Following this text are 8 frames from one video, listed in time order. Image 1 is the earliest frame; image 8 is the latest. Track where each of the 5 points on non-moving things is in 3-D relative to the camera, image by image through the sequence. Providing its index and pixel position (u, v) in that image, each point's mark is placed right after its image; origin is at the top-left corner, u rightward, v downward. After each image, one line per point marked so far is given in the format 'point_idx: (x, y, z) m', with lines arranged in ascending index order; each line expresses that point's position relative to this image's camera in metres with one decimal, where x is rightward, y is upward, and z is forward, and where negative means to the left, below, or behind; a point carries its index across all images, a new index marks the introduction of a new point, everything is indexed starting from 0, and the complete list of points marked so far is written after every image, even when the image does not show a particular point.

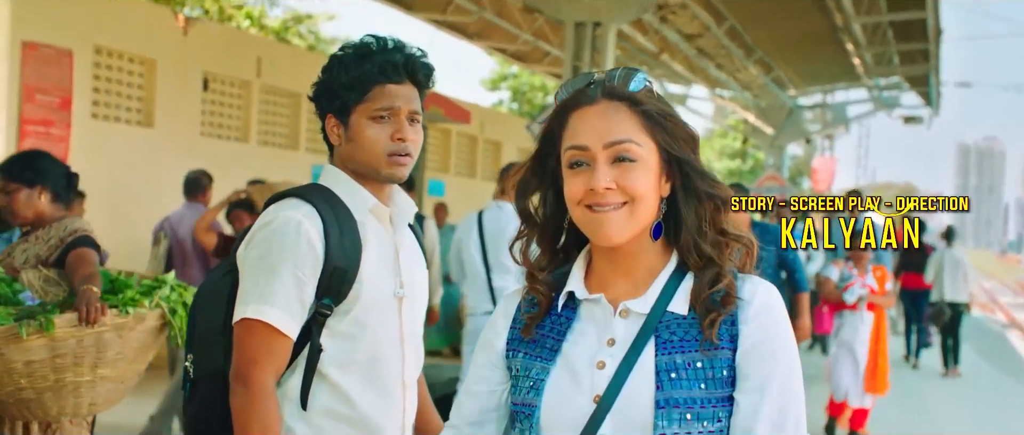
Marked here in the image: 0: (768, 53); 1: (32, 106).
0: (+4.2, +2.7, +15.6) m
1: (-3.6, +0.8, +7.3) m
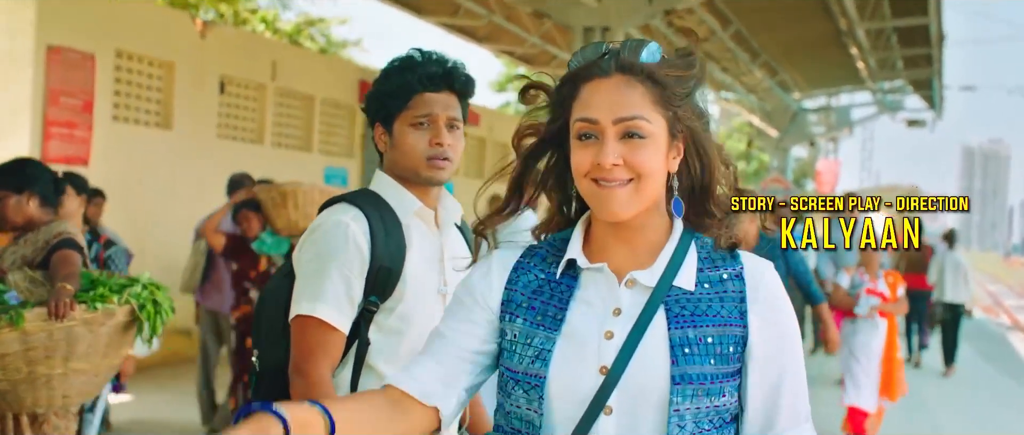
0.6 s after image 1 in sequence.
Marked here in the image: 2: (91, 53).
0: (+4.3, +2.7, +15.8) m
1: (-3.5, +0.8, +7.5) m
2: (-3.4, +1.3, +7.8) m
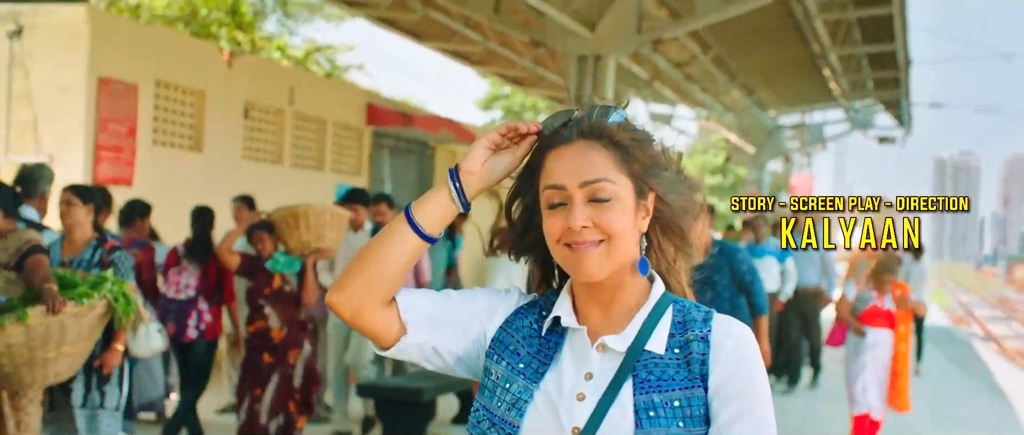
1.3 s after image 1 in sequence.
0: (+4.1, +2.4, +16.7) m
1: (-3.5, +0.7, +8.2) m
2: (-3.4, +1.2, +8.5) m
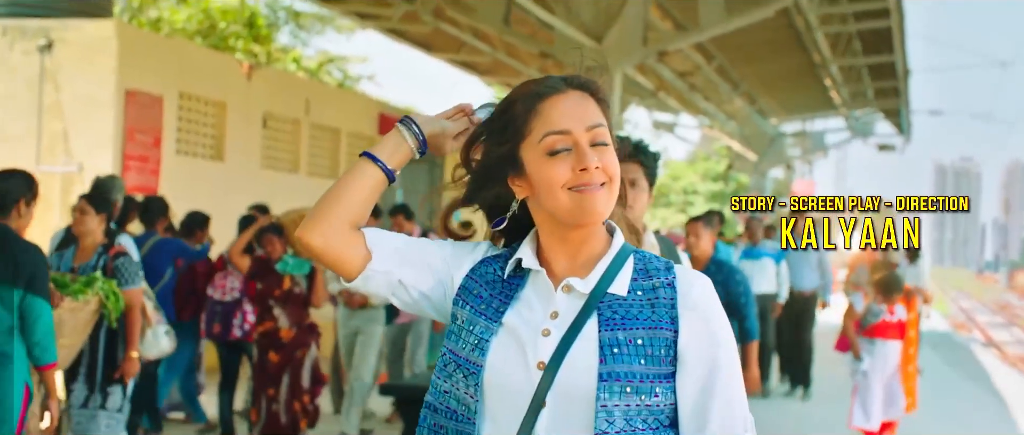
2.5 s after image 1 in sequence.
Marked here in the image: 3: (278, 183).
0: (+4.3, +2.3, +17.0) m
1: (-3.4, +0.6, +8.5) m
2: (-3.2, +1.1, +8.8) m
3: (-2.6, +0.4, +10.8) m
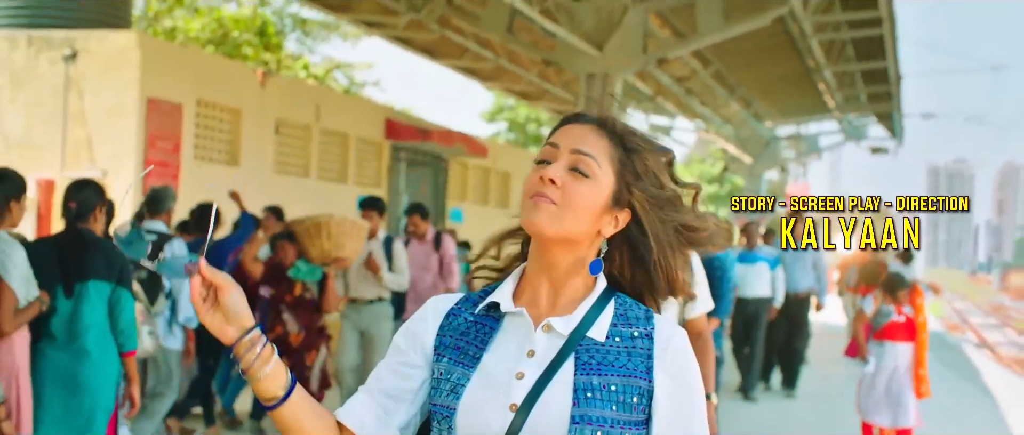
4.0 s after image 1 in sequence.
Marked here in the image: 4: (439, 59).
0: (+4.3, +2.3, +17.4) m
1: (-3.3, +0.6, +8.9) m
2: (-3.2, +1.1, +9.2) m
3: (-2.6, +0.4, +11.1) m
4: (-1.1, +2.4, +14.4) m
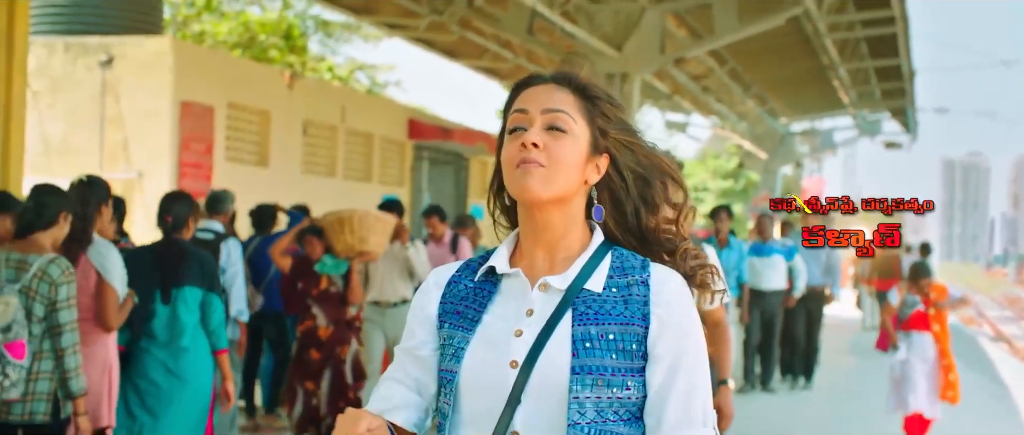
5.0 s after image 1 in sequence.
0: (+4.6, +2.4, +17.6) m
1: (-3.1, +0.6, +9.2) m
2: (-3.0, +1.1, +9.5) m
3: (-2.3, +0.4, +11.4) m
4: (-0.8, +2.4, +14.7) m
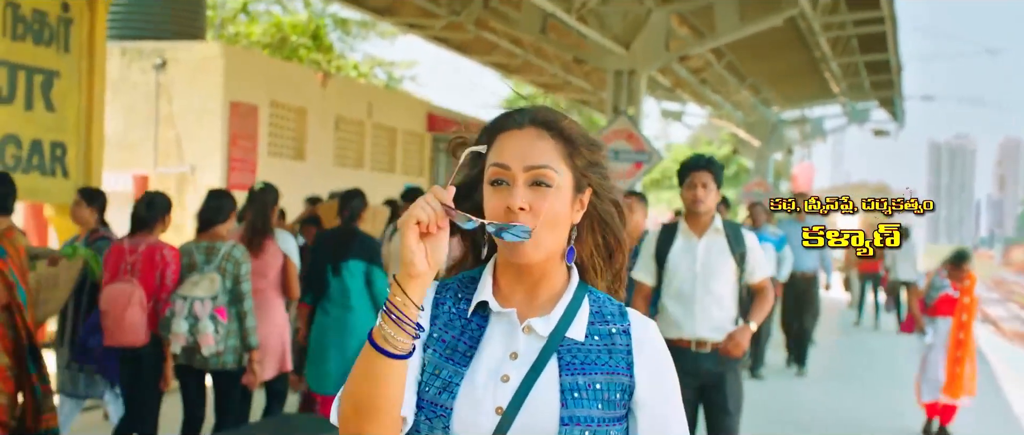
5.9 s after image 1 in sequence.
0: (+4.7, +2.6, +18.4) m
1: (-2.8, +0.7, +9.9) m
2: (-2.7, +1.2, +10.2) m
3: (-2.1, +0.5, +12.2) m
4: (-0.7, +2.6, +15.4) m
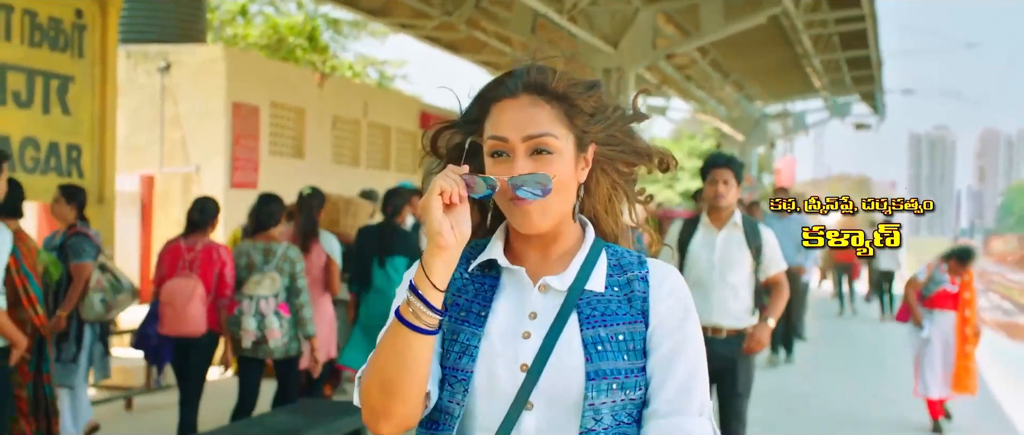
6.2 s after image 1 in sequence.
0: (+4.5, +2.8, +18.9) m
1: (-2.9, +0.7, +10.2) m
2: (-2.8, +1.2, +10.5) m
3: (-2.2, +0.5, +12.5) m
4: (-0.8, +2.7, +15.8) m
